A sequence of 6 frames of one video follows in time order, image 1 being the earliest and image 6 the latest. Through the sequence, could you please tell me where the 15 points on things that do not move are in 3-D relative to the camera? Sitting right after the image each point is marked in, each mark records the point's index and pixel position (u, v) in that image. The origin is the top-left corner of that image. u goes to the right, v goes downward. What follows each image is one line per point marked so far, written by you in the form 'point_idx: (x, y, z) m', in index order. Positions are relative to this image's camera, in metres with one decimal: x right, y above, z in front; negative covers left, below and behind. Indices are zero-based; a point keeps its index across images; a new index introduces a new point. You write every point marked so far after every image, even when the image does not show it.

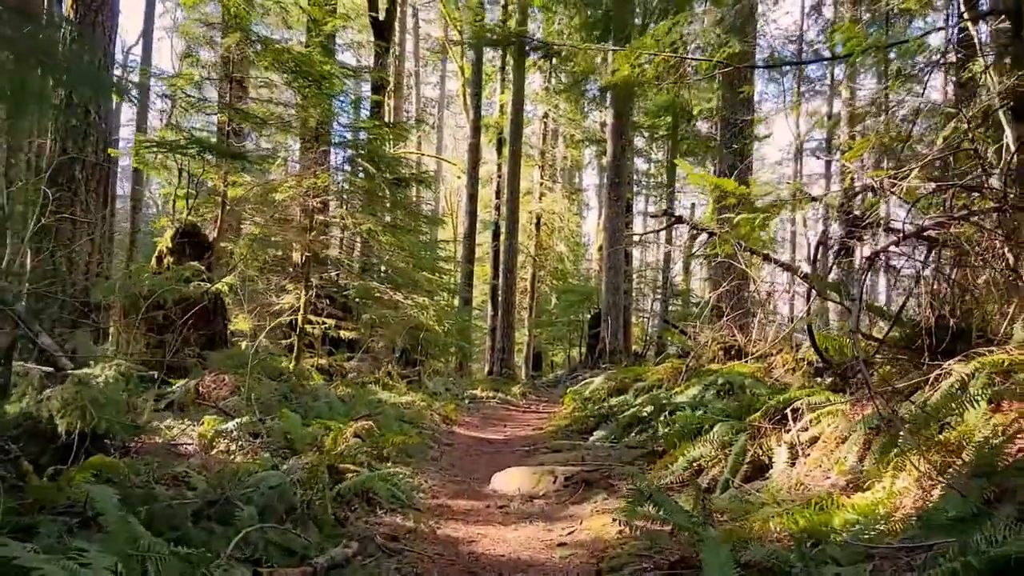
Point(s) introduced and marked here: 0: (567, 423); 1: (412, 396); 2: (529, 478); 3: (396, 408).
0: (+0.6, -1.4, +8.5) m
1: (-1.2, -1.3, +9.4) m
2: (+0.1, -1.3, +5.3) m
3: (-1.2, -1.2, +8.1) m
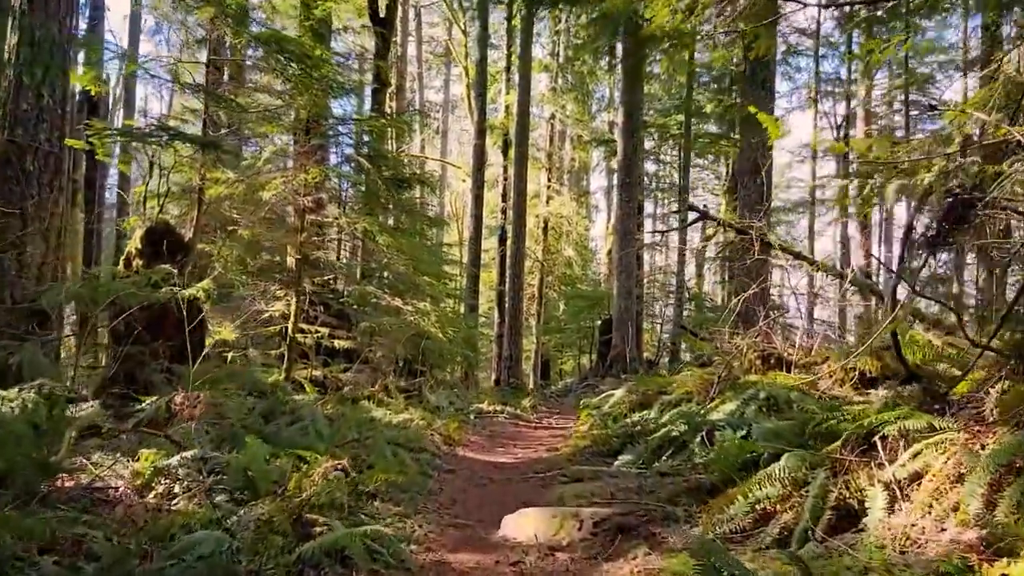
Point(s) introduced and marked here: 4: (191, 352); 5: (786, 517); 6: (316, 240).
0: (+0.7, -1.5, +7.5) m
1: (-1.1, -1.3, +8.4) m
2: (+0.2, -1.2, +4.3) m
3: (-1.1, -1.3, +7.1) m
4: (-3.5, -0.7, +8.6) m
5: (+1.3, -1.1, +3.8) m
6: (-2.6, +0.6, +10.9) m
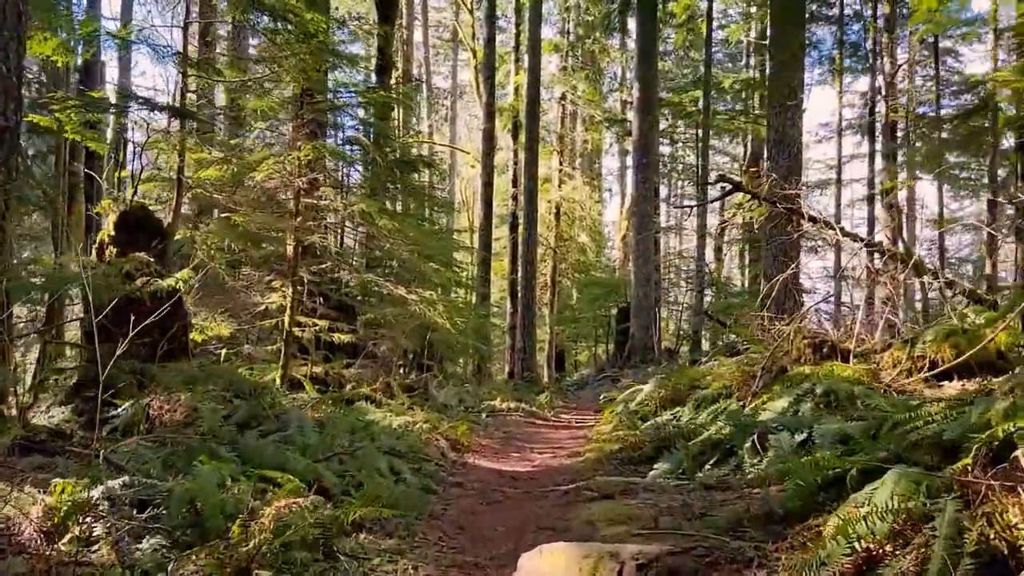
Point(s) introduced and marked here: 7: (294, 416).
0: (+0.8, -1.3, +6.6) m
1: (-0.9, -1.2, +7.5) m
2: (+0.3, -1.1, +3.3) m
3: (-1.0, -1.1, +6.2) m
4: (-3.3, -0.6, +7.7) m
5: (+1.4, -1.0, +2.8) m
6: (-2.5, +0.8, +9.9) m
7: (-1.7, -1.0, +6.2) m
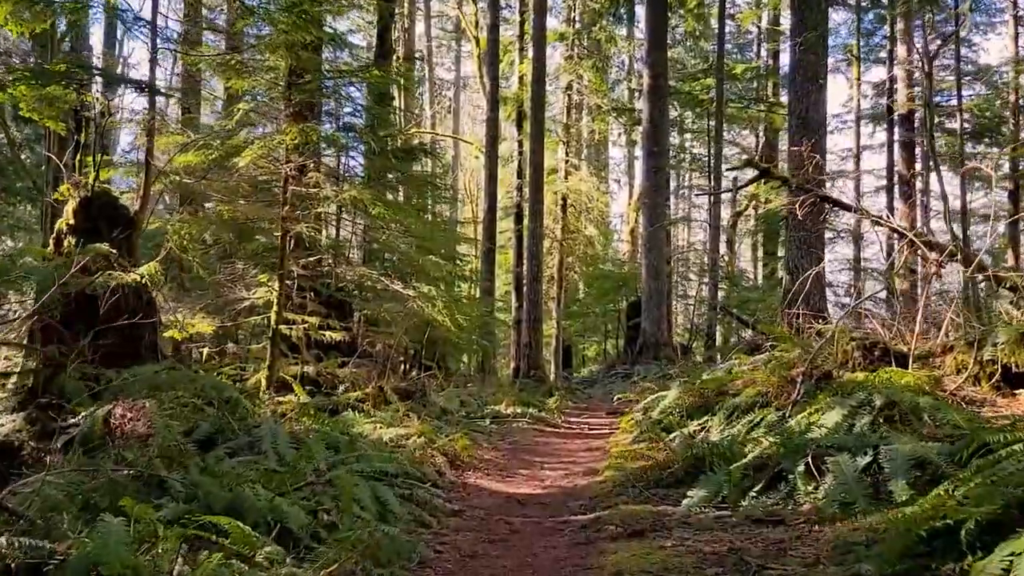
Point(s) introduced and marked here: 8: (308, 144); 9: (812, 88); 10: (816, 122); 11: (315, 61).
0: (+0.9, -1.3, +5.7) m
1: (-0.9, -1.1, +6.6) m
2: (+0.3, -1.1, +2.5) m
3: (-0.9, -1.1, +5.4) m
4: (-3.3, -0.6, +6.9) m
5: (+1.4, -0.9, +2.0) m
6: (-2.4, +0.8, +9.1) m
7: (-1.7, -1.0, +5.4) m
8: (-2.3, +1.7, +9.1) m
9: (+4.0, +2.6, +10.5) m
10: (+4.0, +2.2, +10.4) m
11: (-2.2, +2.5, +8.9) m
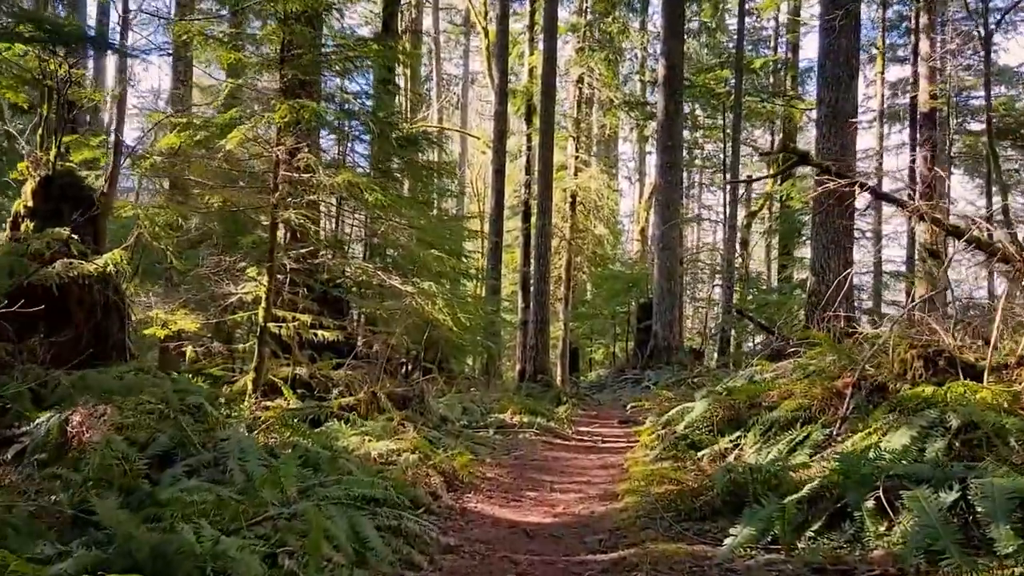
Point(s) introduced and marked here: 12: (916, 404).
0: (+0.9, -1.2, +4.9) m
1: (-0.8, -1.1, +5.9) m
2: (+0.3, -1.1, +1.7) m
3: (-0.9, -1.1, +4.6) m
4: (-3.2, -0.5, +6.1) m
5: (+1.4, -0.9, +1.2) m
6: (-2.3, +0.9, +8.3) m
7: (-1.6, -0.9, +4.6) m
8: (-2.2, +1.7, +8.3) m
9: (+4.1, +2.6, +9.7) m
10: (+4.2, +2.2, +9.6) m
11: (-2.1, +2.6, +8.1) m
12: (+2.4, -0.7, +4.8) m
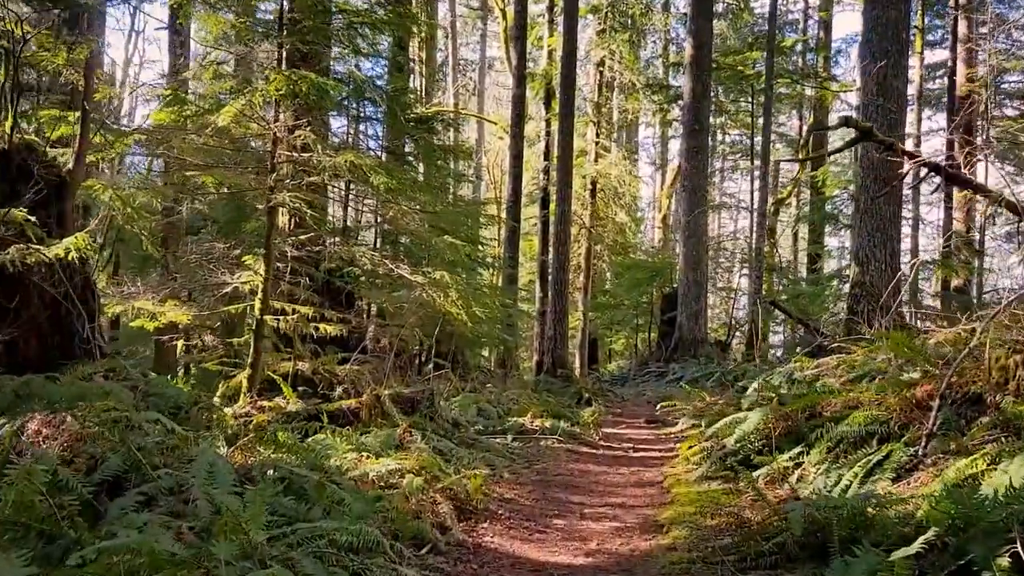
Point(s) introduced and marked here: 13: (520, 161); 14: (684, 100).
0: (+1.1, -1.2, +4.1) m
1: (-0.7, -1.0, +5.0) m
2: (+0.4, -1.1, +0.9) m
3: (-0.8, -1.0, +3.8) m
4: (-3.1, -0.4, +5.4) m
5: (+1.4, -0.9, +0.3) m
6: (-2.1, +1.0, +7.5) m
7: (-1.5, -0.9, +3.8) m
8: (-2.0, +1.8, +7.5) m
9: (+4.3, +2.7, +8.8) m
10: (+4.4, +2.3, +8.7) m
11: (-1.9, +2.7, +7.3) m
12: (+2.5, -0.6, +3.9) m
13: (+0.2, +2.5, +15.4) m
14: (+3.0, +3.3, +13.5) m
